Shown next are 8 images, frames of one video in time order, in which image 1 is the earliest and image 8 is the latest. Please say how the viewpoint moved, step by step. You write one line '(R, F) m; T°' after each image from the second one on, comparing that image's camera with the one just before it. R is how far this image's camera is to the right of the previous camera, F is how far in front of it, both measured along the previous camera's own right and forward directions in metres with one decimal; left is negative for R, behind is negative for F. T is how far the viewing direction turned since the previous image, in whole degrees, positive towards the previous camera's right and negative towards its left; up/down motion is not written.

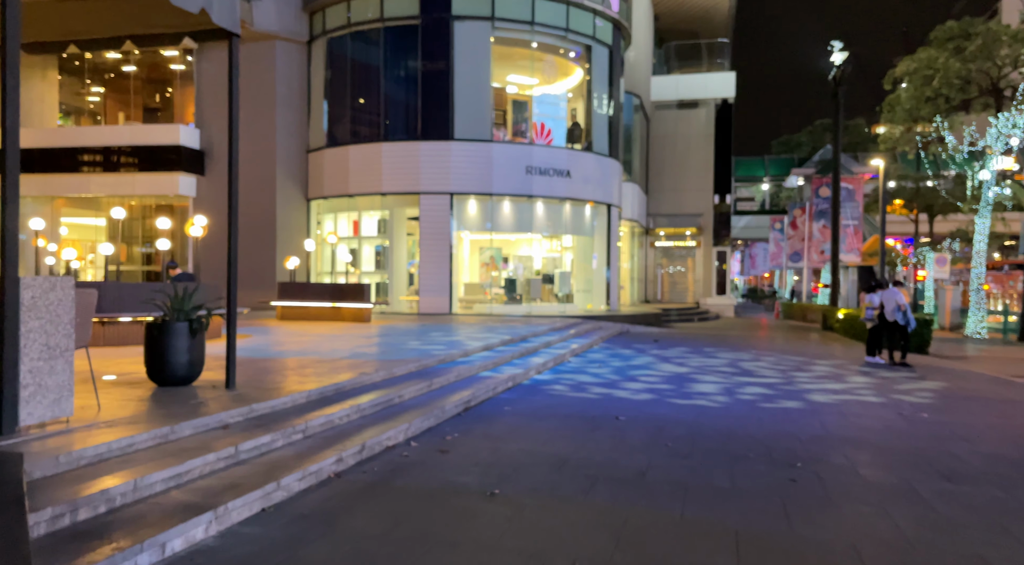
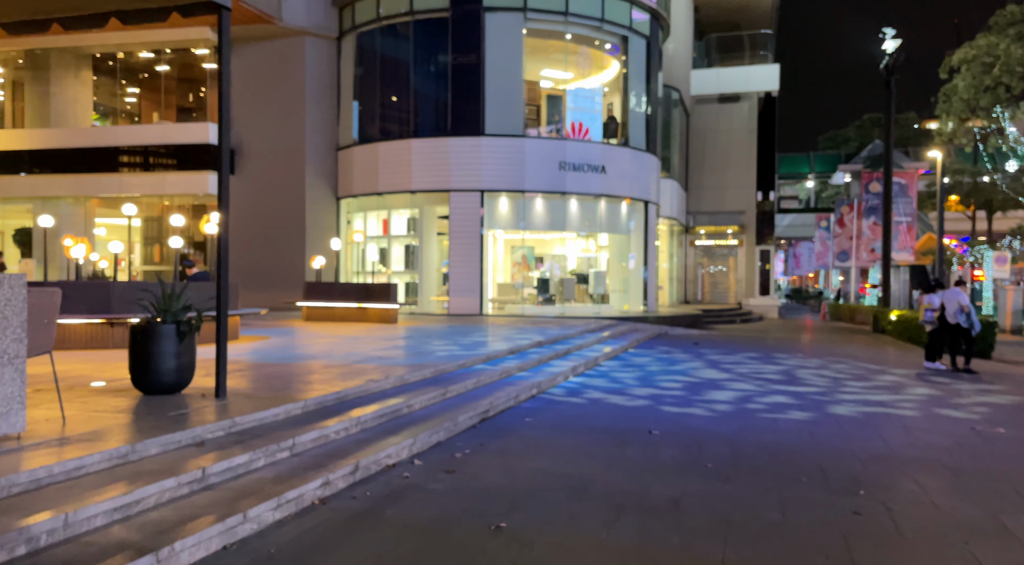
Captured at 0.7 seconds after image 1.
(+0.2, +0.8) m; -3°
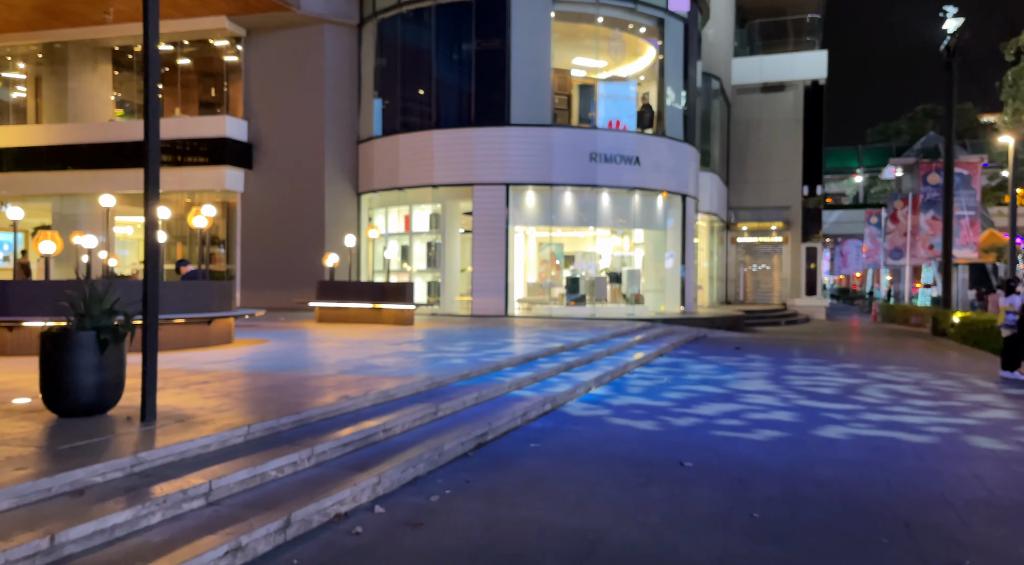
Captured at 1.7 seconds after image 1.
(+0.3, +1.4) m; -3°
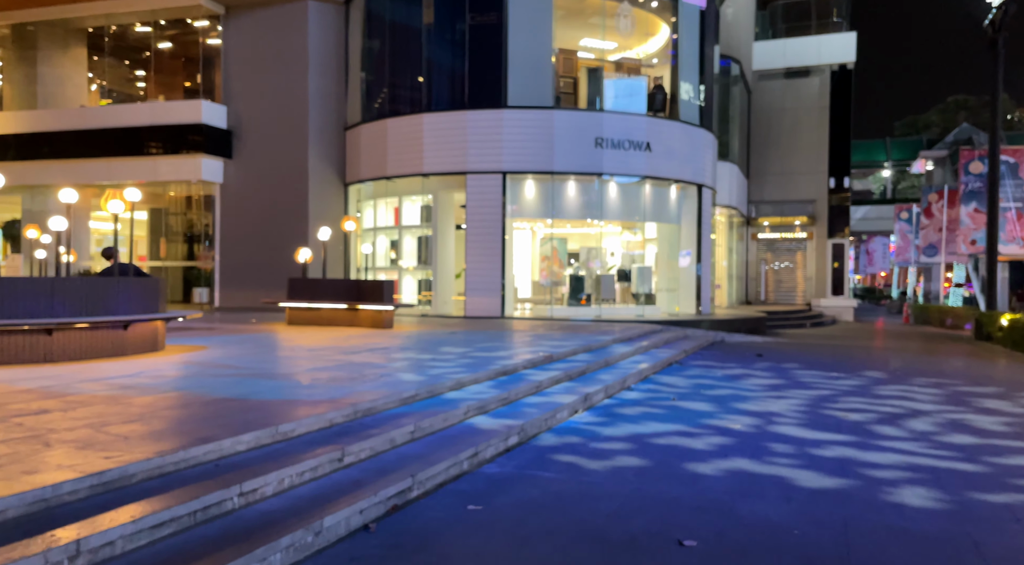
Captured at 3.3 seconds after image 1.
(+0.5, +2.0) m; -1°
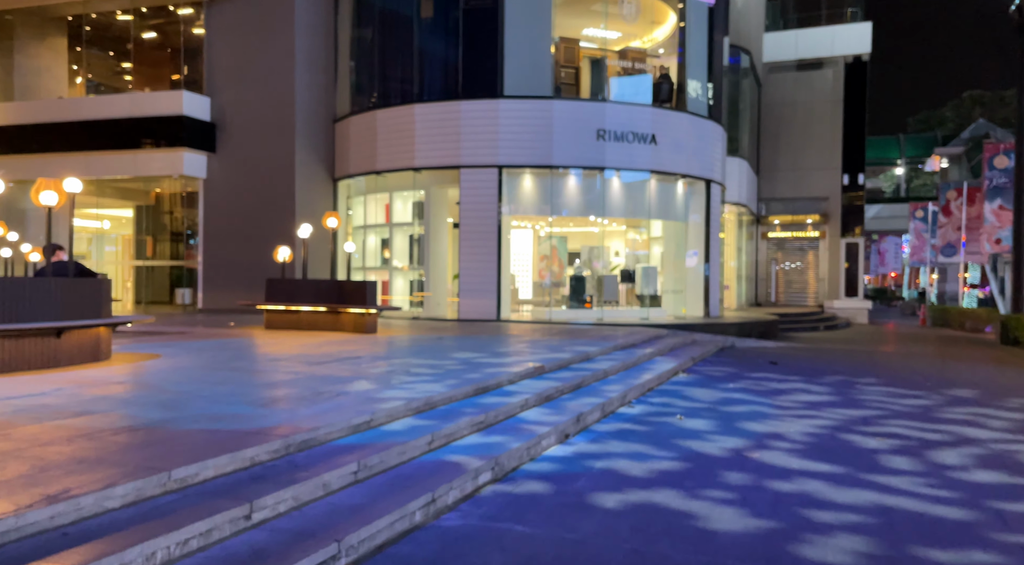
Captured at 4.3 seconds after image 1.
(+0.2, +1.2) m; 0°
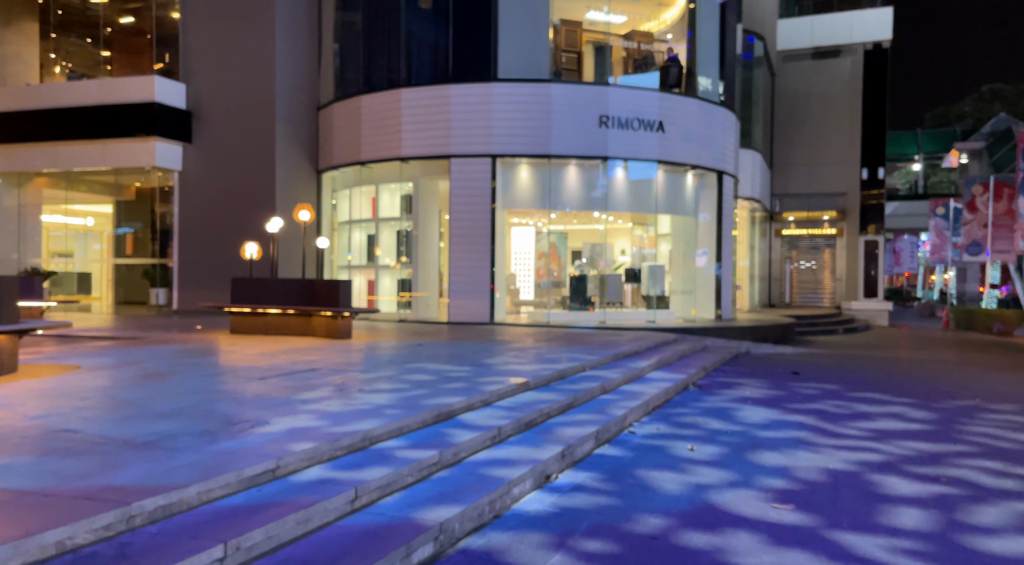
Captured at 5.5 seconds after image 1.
(+0.3, +1.5) m; -1°
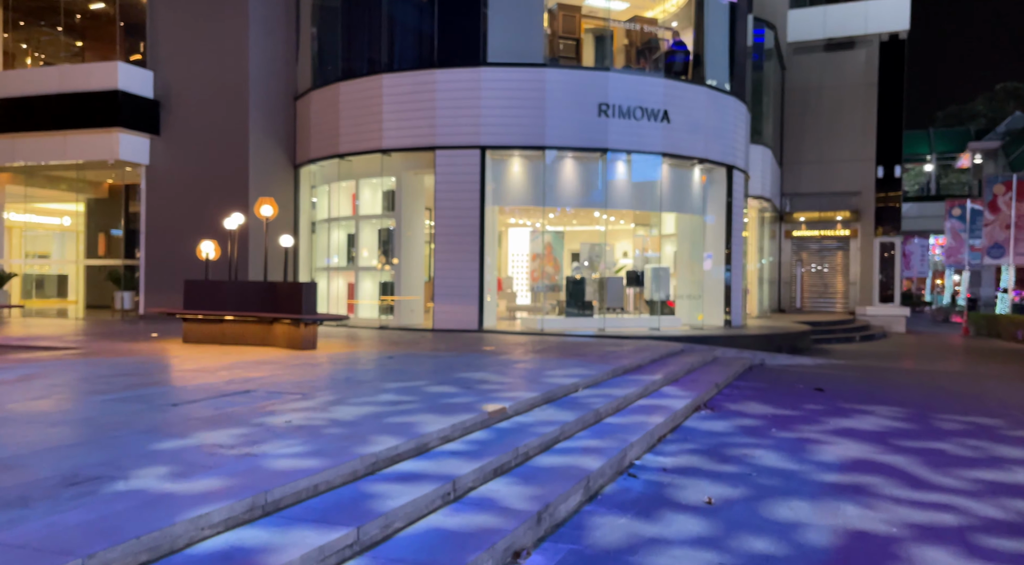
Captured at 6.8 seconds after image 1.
(+0.2, +1.5) m; 0°
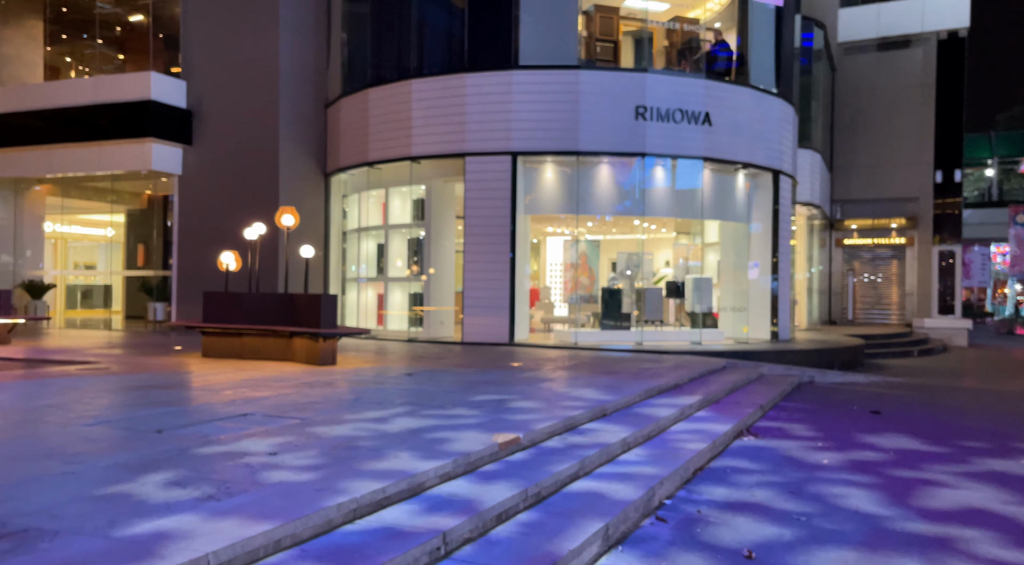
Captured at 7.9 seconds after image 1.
(+0.3, +0.6) m; -3°
